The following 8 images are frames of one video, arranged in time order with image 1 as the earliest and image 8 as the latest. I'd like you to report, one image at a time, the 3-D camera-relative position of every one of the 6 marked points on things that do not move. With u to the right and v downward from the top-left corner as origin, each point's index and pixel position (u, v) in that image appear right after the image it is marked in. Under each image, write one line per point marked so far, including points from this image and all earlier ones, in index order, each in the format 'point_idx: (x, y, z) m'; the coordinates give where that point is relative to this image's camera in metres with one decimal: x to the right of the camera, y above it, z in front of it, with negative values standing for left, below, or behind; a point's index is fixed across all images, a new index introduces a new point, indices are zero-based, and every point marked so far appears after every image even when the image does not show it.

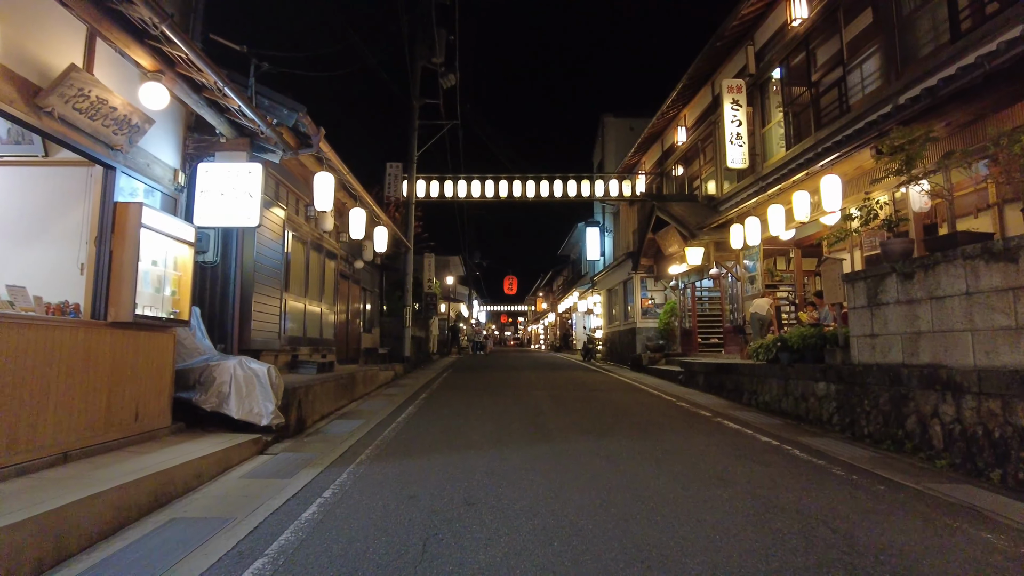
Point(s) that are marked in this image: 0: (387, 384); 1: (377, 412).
0: (-3.0, -2.3, +15.7) m
1: (-2.3, -2.1, +11.0) m
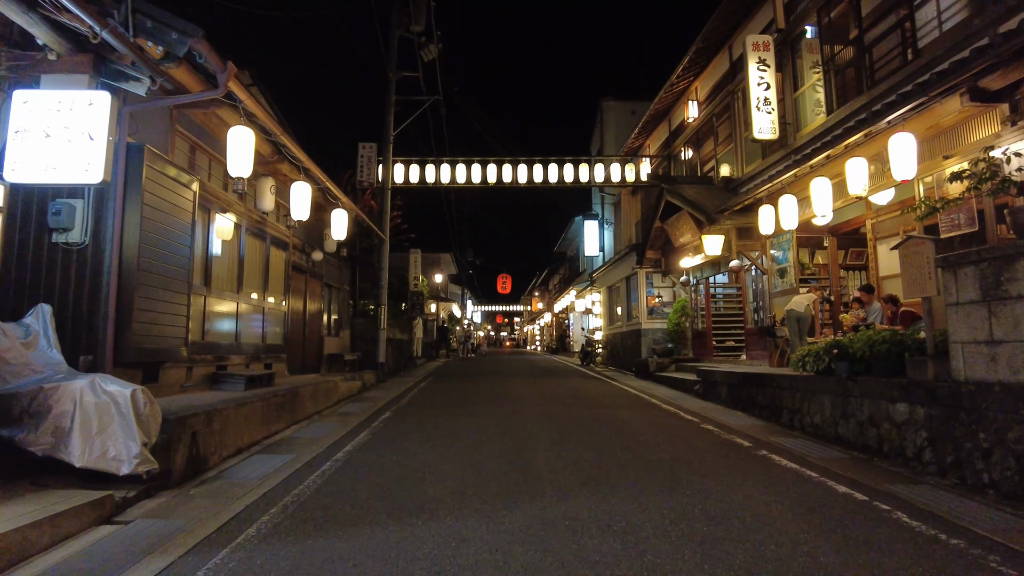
0: (-3.3, -2.3, +13.3) m
1: (-2.5, -2.0, +8.6) m
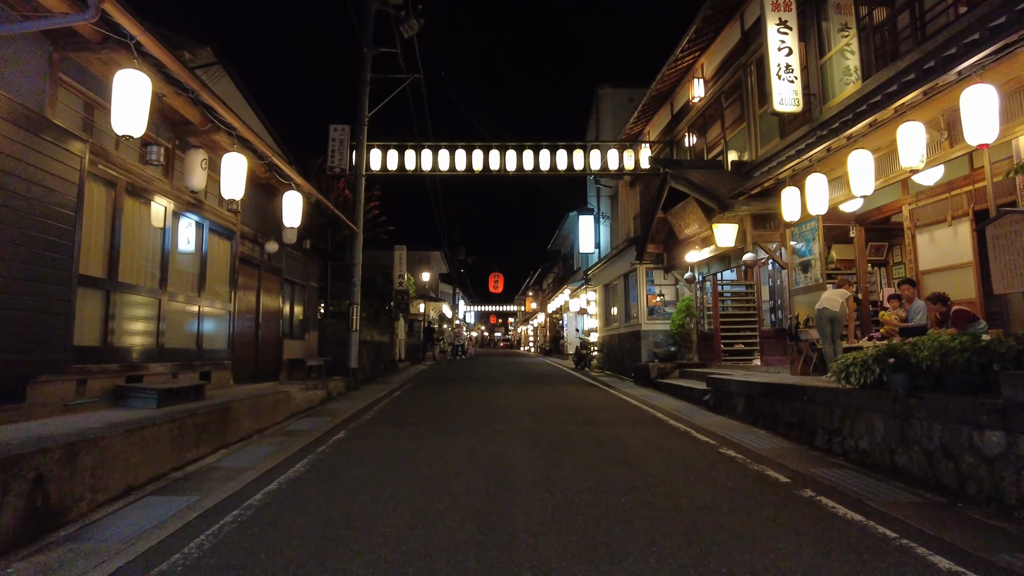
0: (-3.6, -2.2, +11.5) m
1: (-2.8, -1.9, +6.8) m
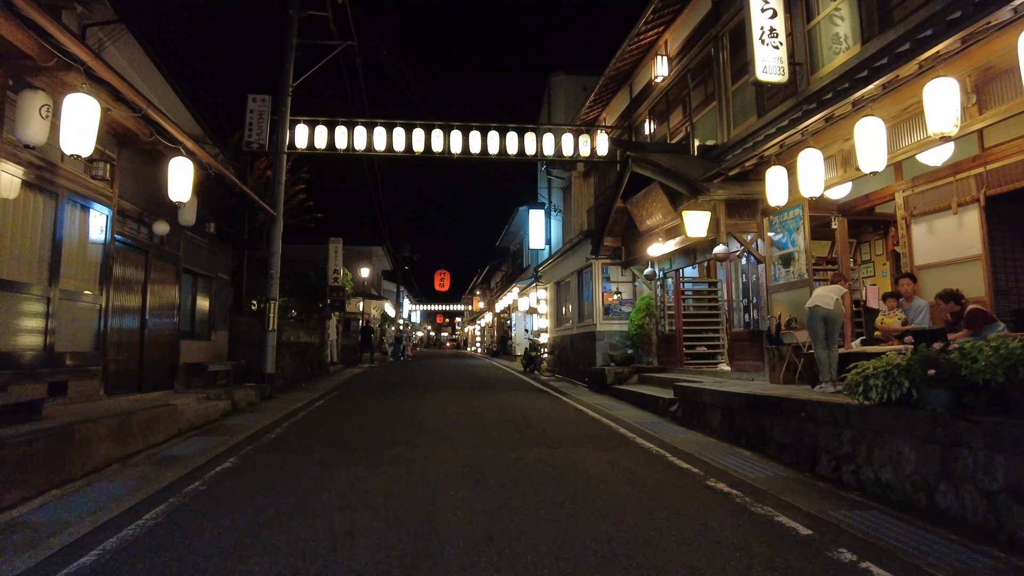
0: (-4.5, -2.0, +9.5) m
1: (-3.3, -1.8, +4.8) m
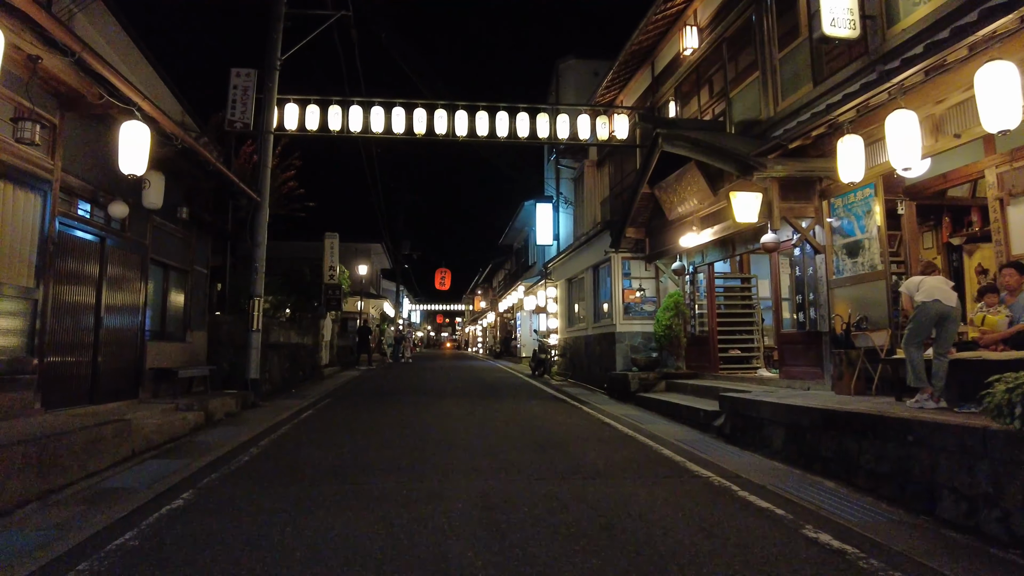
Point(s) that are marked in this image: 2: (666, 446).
0: (-4.2, -1.9, +7.9) m
1: (-3.1, -1.7, +3.3) m
2: (+1.9, -1.9, +8.1) m
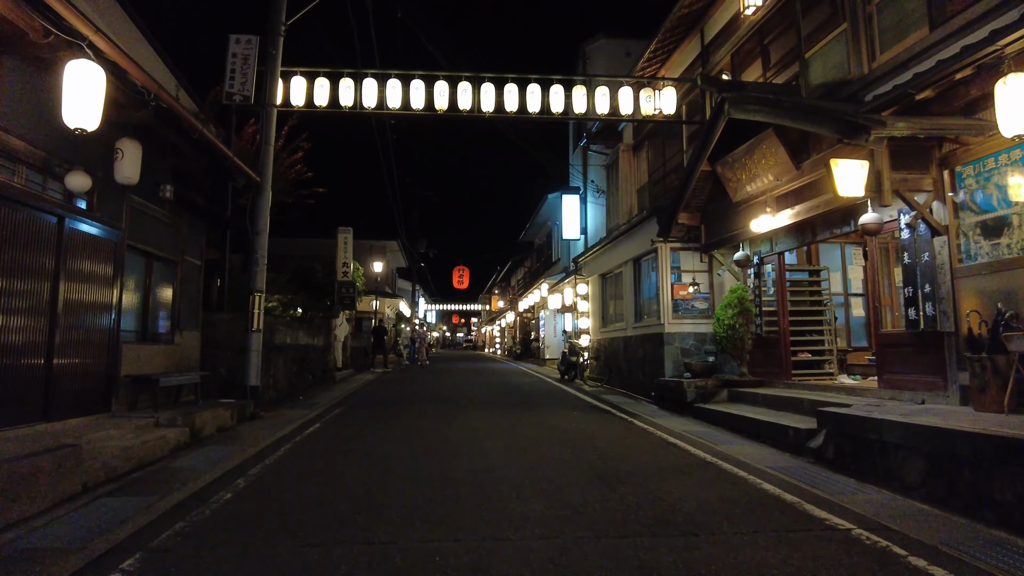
0: (-3.7, -1.8, +6.3) m
1: (-2.6, -1.6, +1.7) m
2: (+2.4, -1.8, +6.3) m
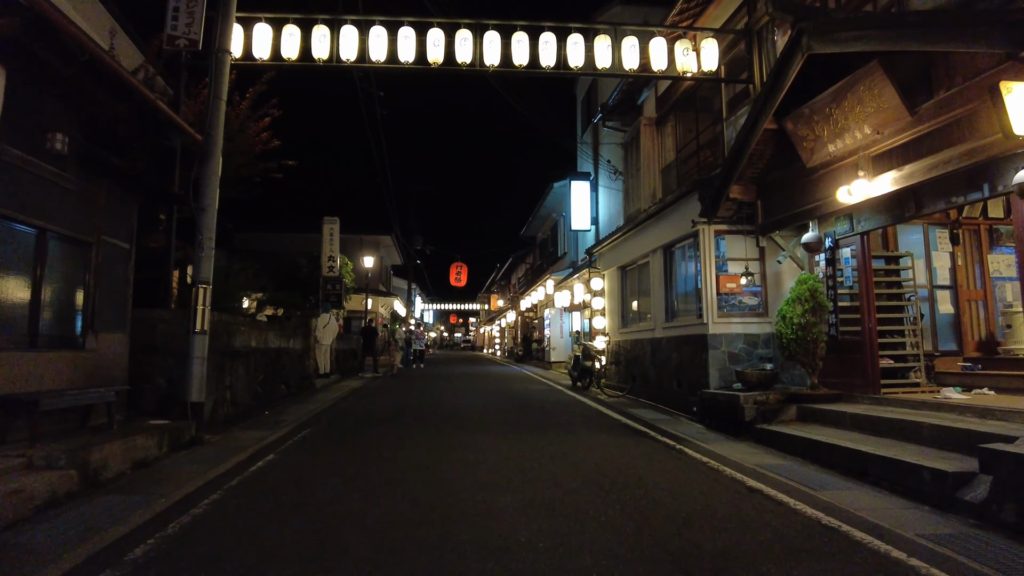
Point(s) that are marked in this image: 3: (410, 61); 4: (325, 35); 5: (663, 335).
0: (-3.5, -1.7, +3.9) m
1: (-2.4, -1.4, -0.7) m
2: (+2.6, -1.7, +4.0) m
3: (-1.8, +3.9, +11.3) m
4: (-3.2, +4.3, +11.2) m
5: (+3.0, -0.9, +12.9) m
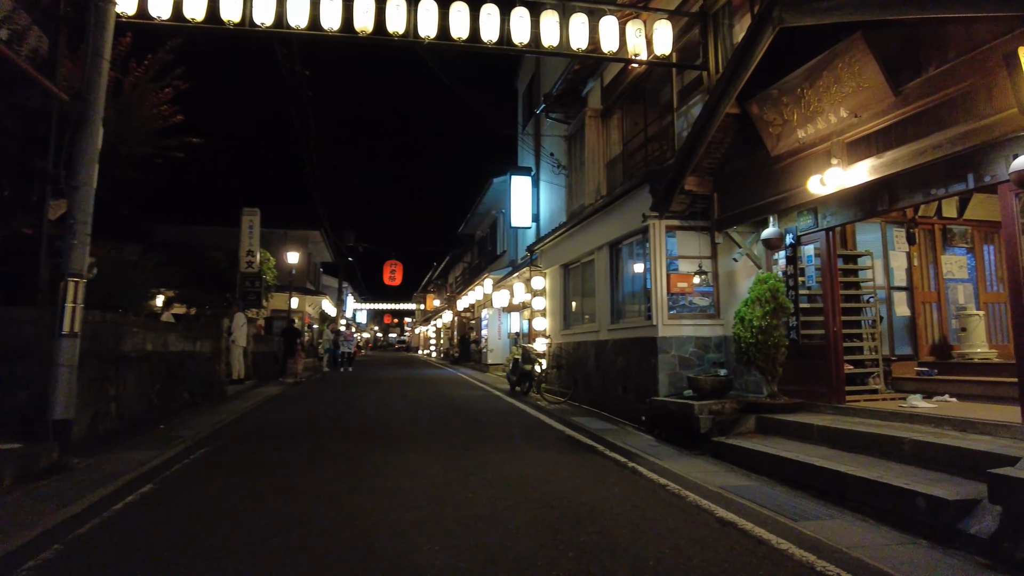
0: (-3.8, -1.6, +2.5) m
1: (-2.3, -1.4, -2.0) m
2: (+2.3, -1.7, +3.1) m
3: (-2.7, +4.0, +10.0) m
4: (-4.1, +4.4, +9.8) m
5: (+1.8, -0.9, +12.1) m
